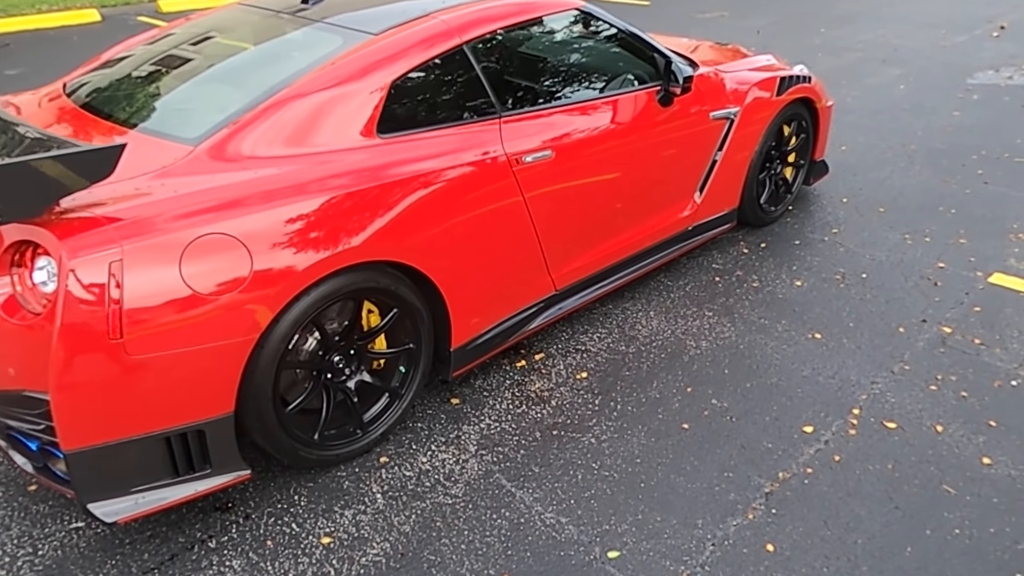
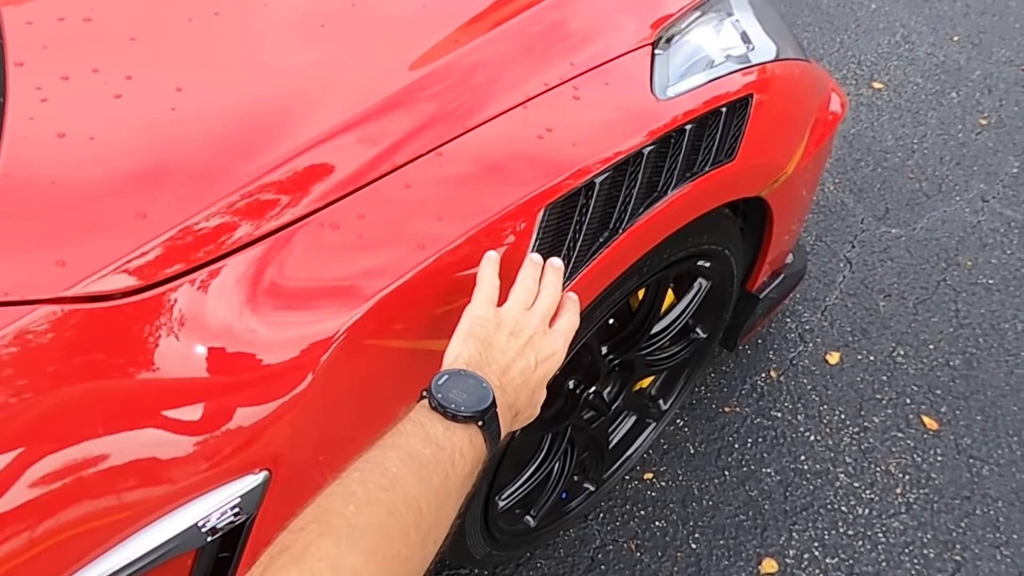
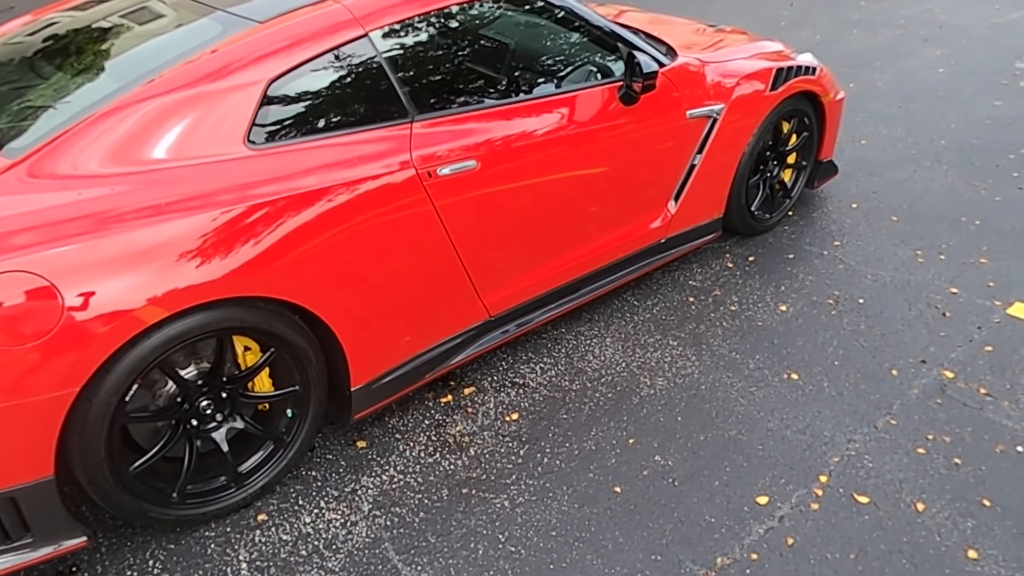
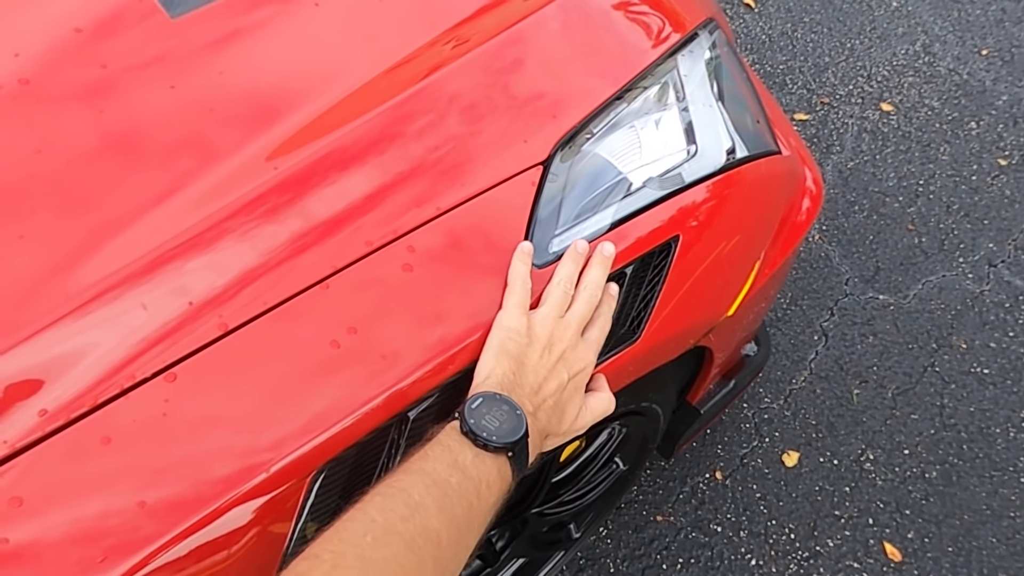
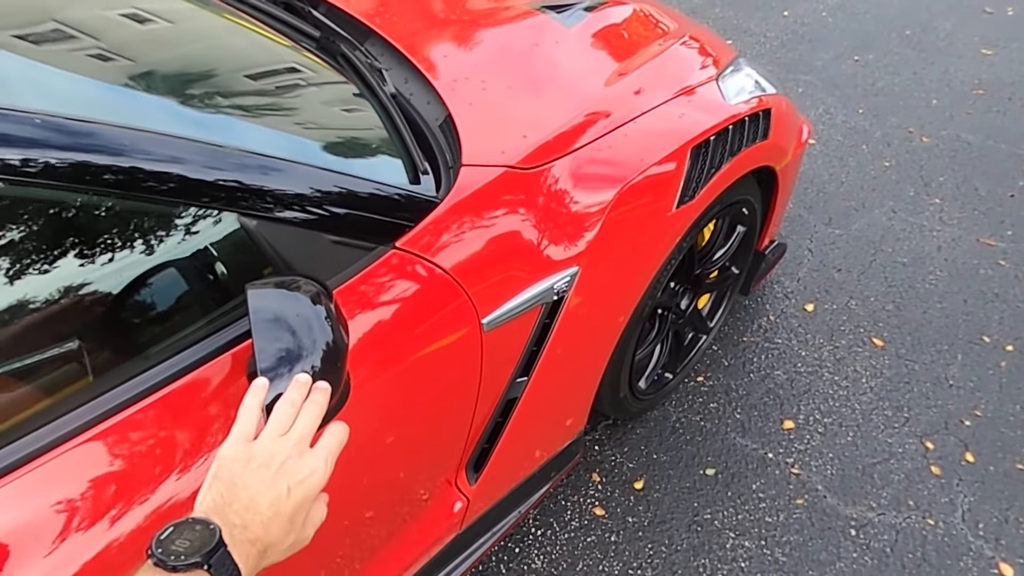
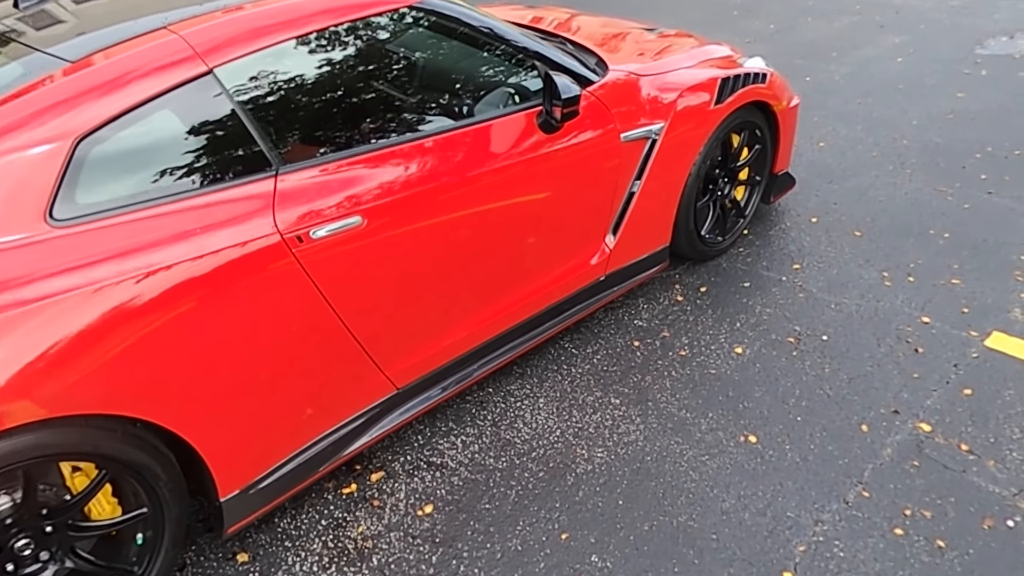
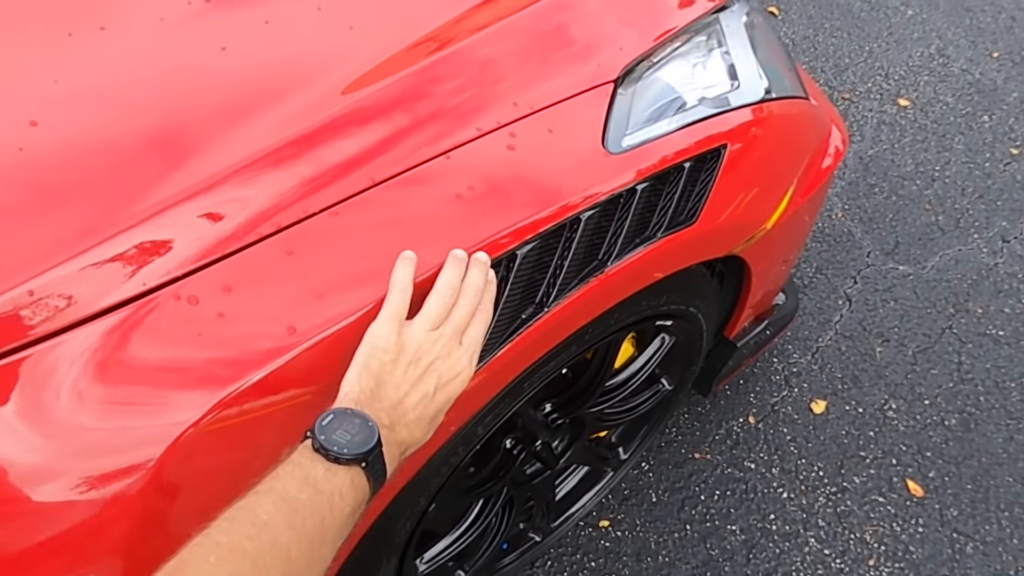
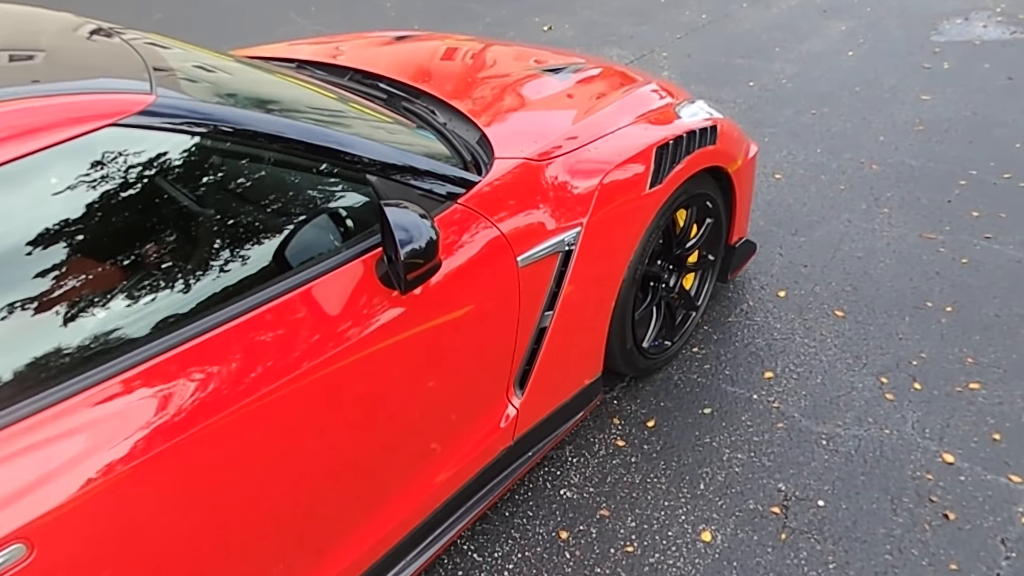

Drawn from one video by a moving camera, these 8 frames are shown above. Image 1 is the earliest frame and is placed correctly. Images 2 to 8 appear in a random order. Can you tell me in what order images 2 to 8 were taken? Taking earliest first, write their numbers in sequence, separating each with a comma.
3, 6, 8, 5, 2, 7, 4
